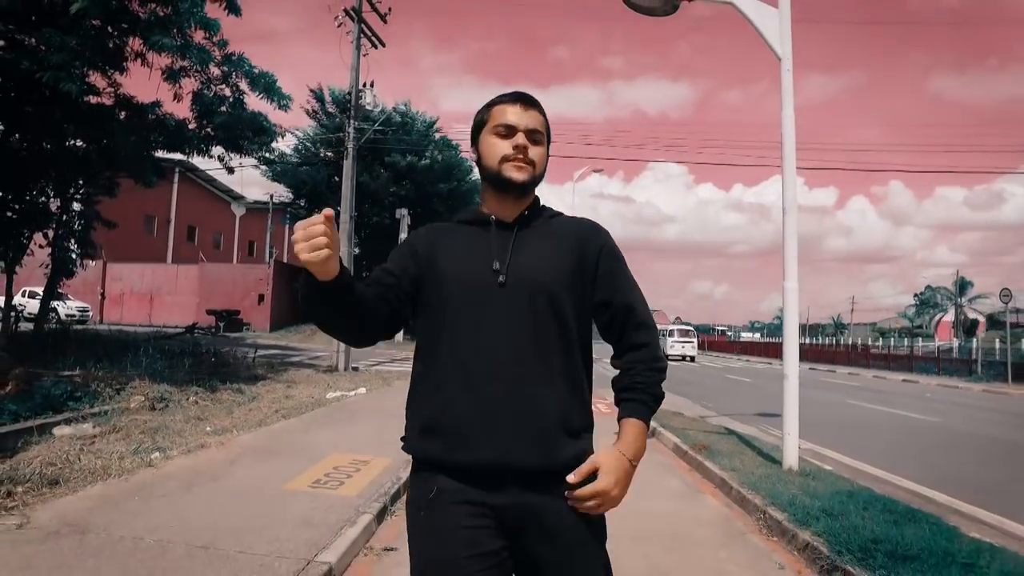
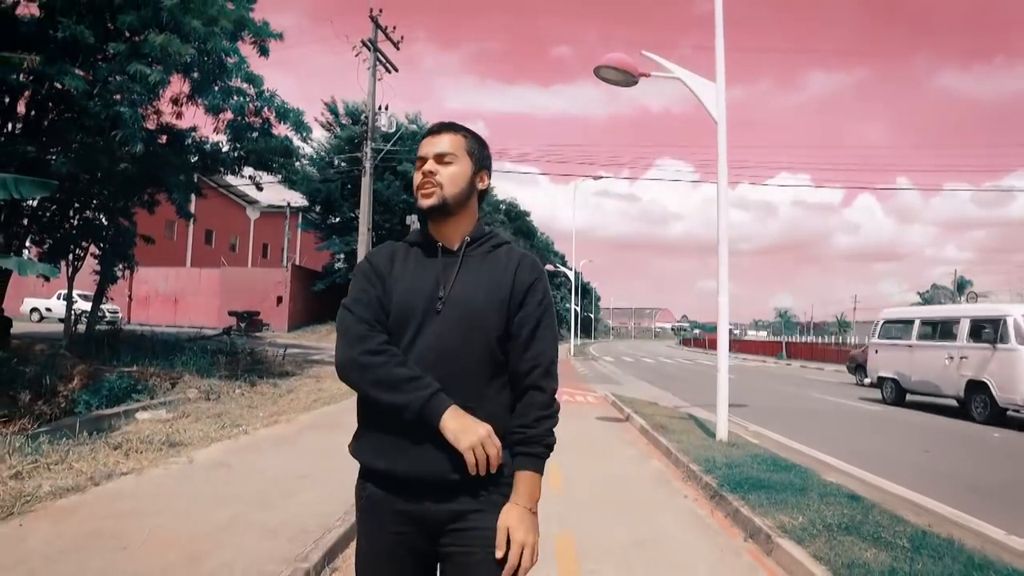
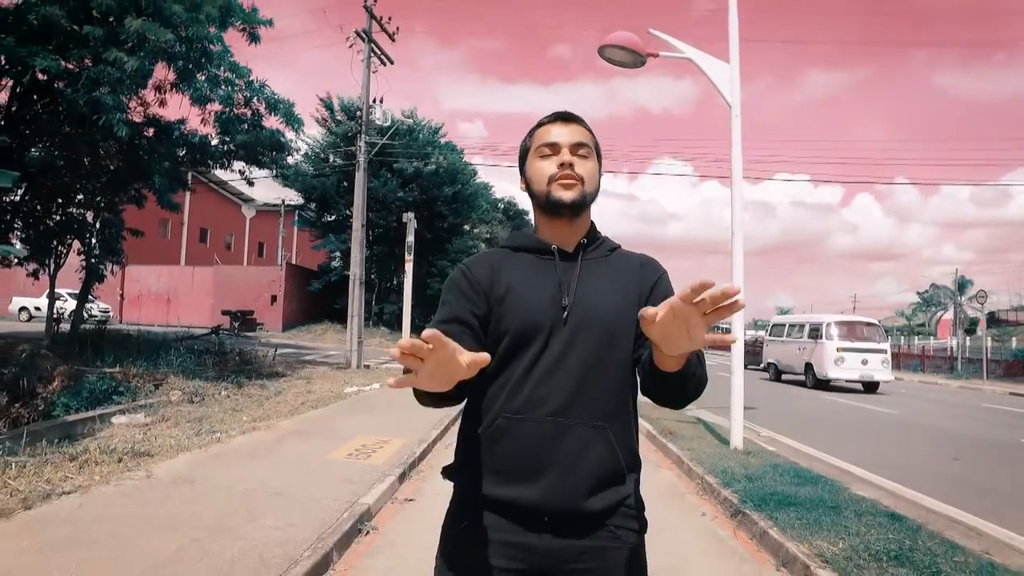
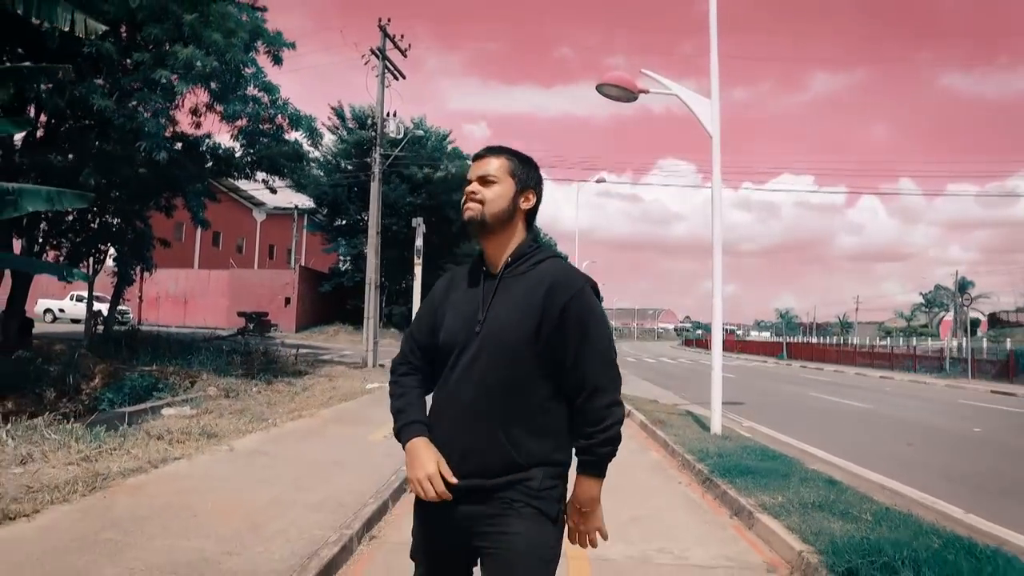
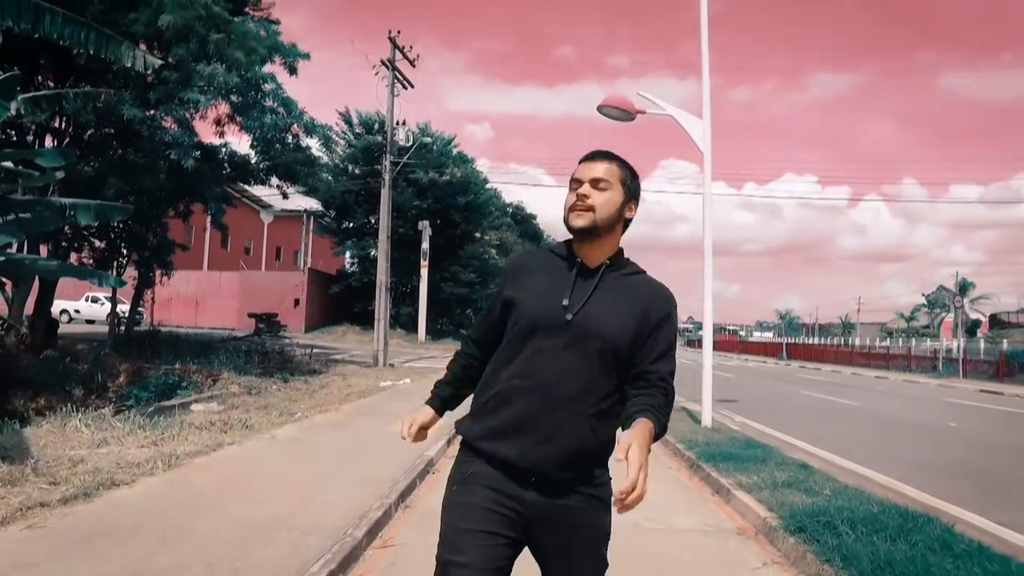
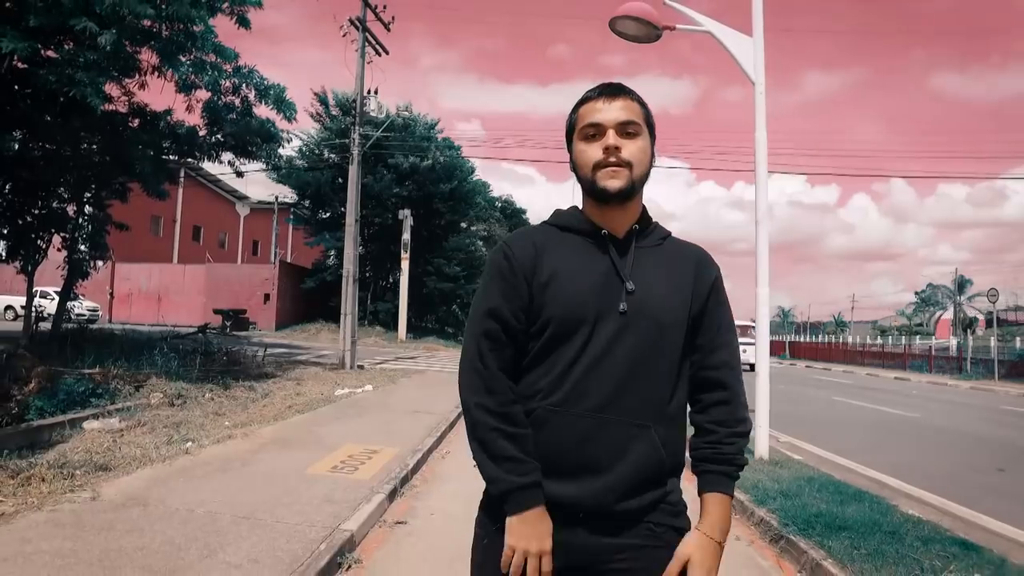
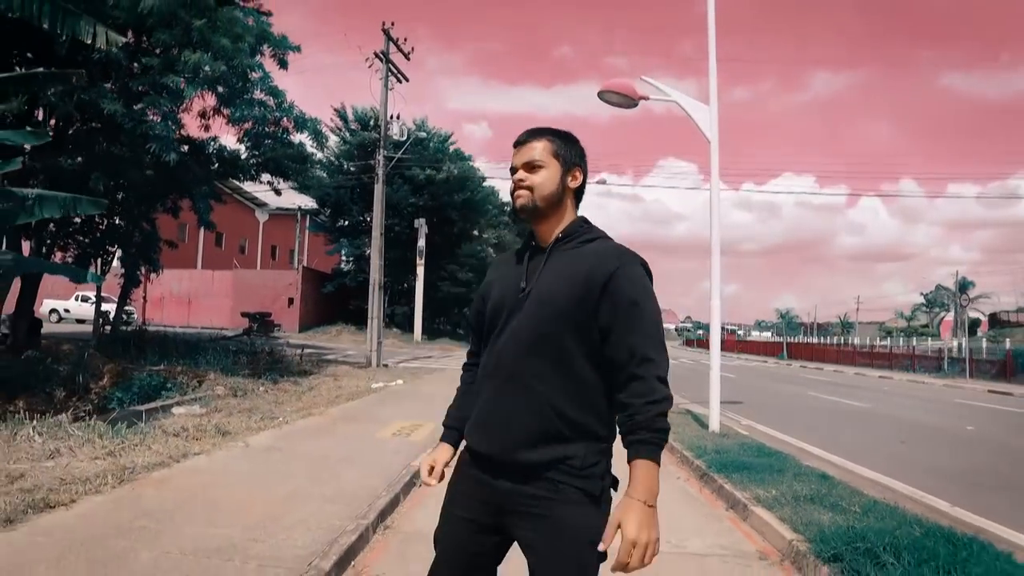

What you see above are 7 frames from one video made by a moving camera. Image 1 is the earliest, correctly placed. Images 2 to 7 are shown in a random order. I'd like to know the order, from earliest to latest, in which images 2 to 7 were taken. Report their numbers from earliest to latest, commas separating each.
6, 3, 2, 4, 7, 5
